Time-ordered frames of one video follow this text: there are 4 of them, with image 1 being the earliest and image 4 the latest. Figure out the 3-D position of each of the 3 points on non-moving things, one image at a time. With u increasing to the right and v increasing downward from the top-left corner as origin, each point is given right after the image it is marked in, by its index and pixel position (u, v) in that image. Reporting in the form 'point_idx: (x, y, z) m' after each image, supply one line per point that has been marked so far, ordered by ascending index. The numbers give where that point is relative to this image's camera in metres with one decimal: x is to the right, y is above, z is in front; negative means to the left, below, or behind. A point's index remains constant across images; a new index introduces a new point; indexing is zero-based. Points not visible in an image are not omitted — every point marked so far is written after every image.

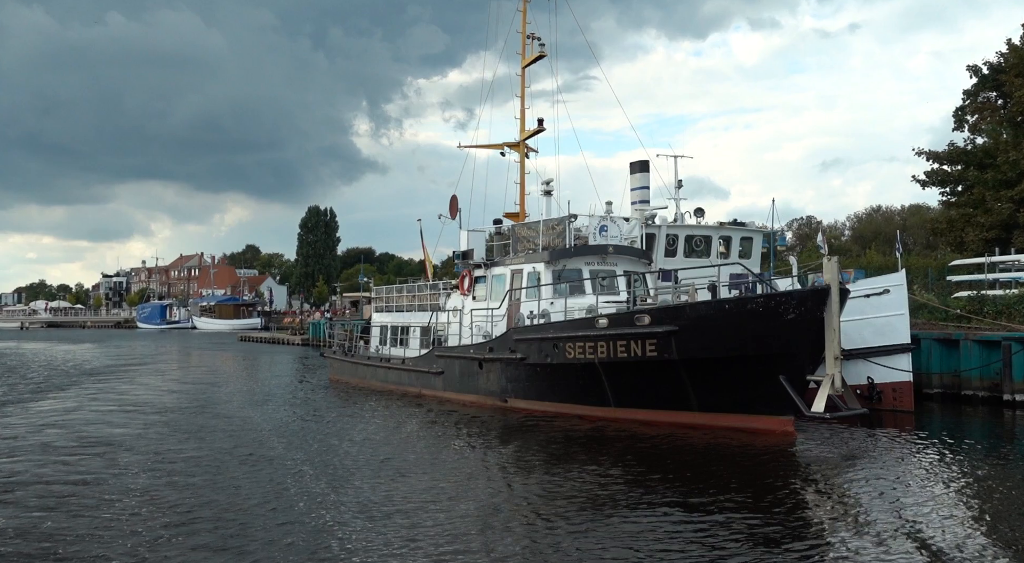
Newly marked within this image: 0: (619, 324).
0: (+1.5, -0.8, +18.9) m
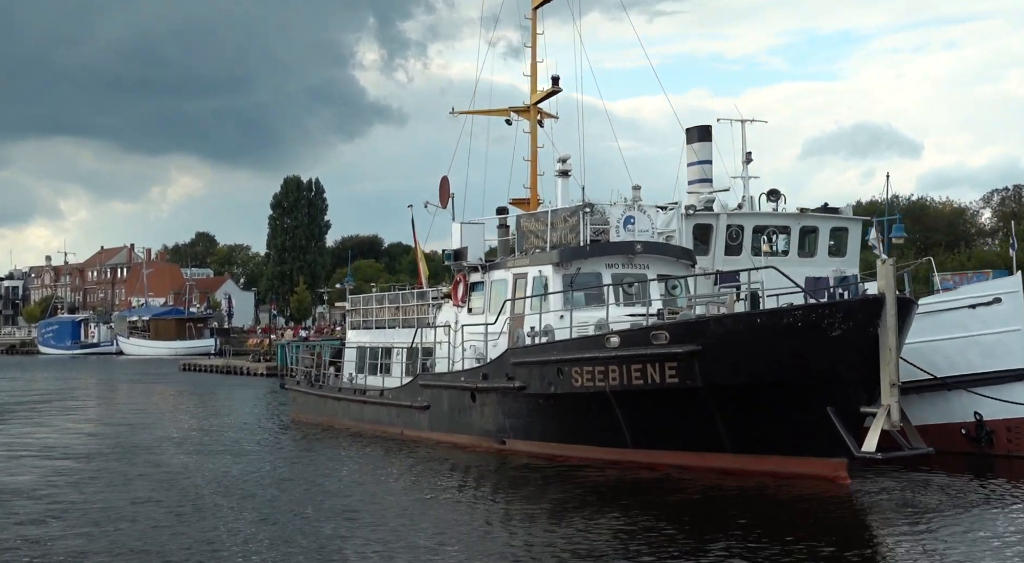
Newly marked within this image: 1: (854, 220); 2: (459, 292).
0: (+1.7, -0.9, +14.4) m
1: (+6.6, +1.2, +19.7) m
2: (-1.0, -0.2, +18.6) m
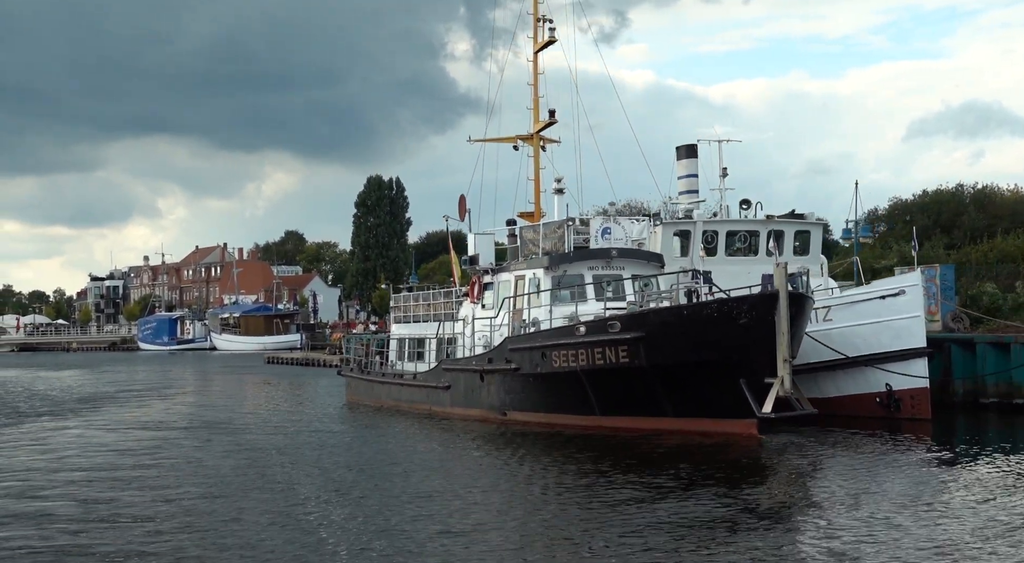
0: (+1.5, -0.9, +18.1) m
1: (+6.8, +1.3, +23.0) m
2: (-0.8, -0.2, +22.6) m
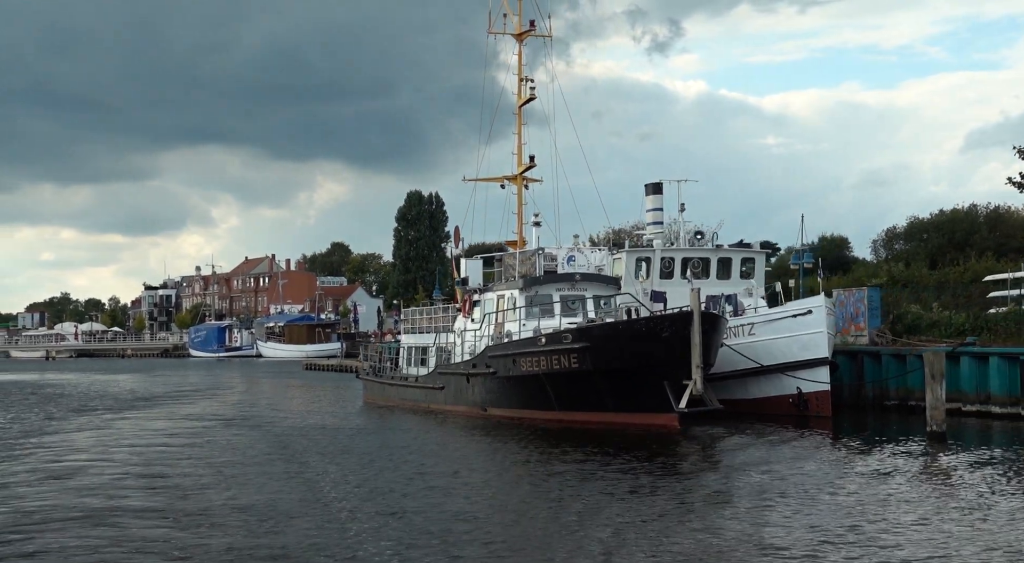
0: (+0.9, -1.3, +22.2) m
1: (+6.4, +0.8, +26.9) m
2: (-1.2, -0.7, +26.8) m
